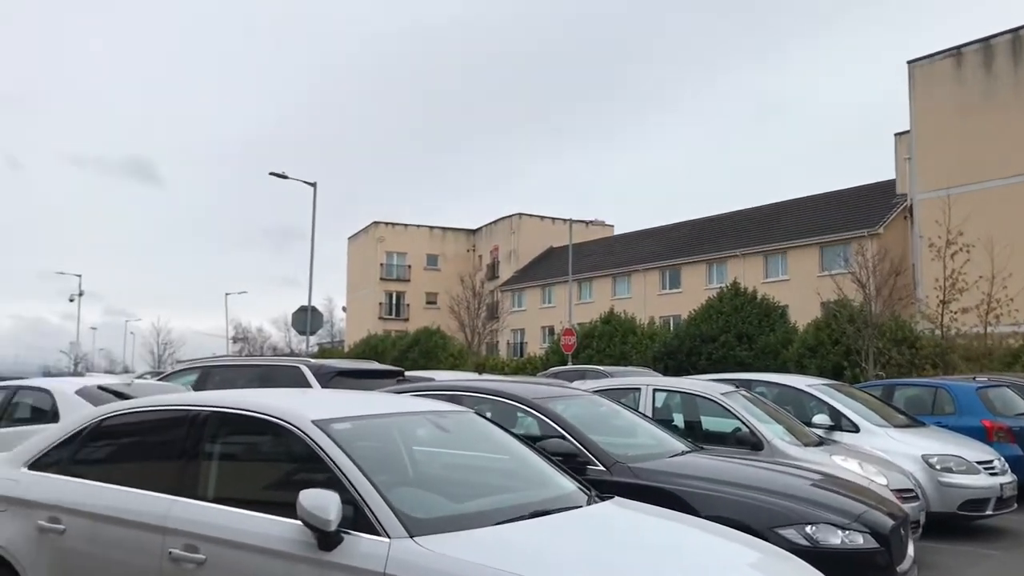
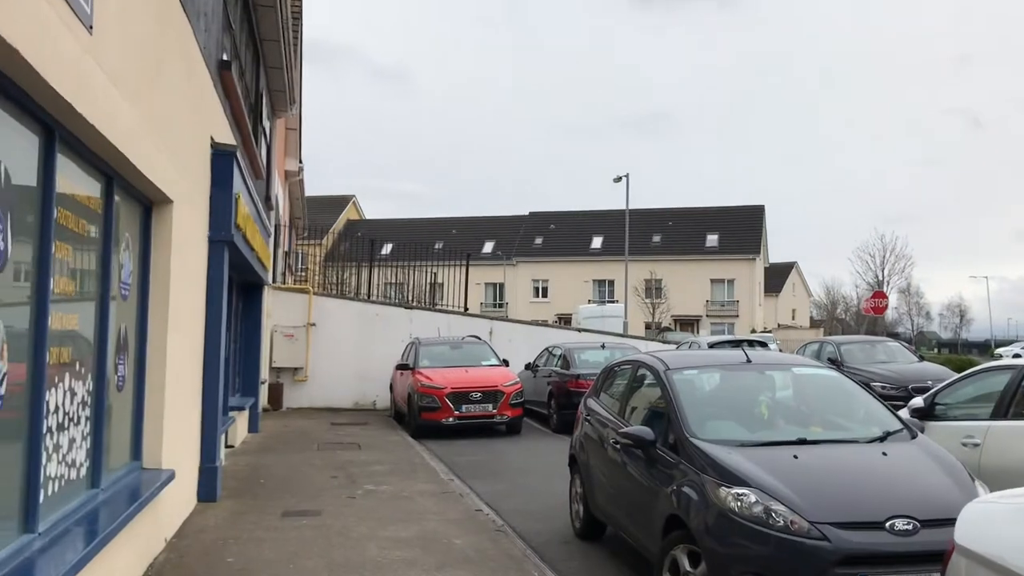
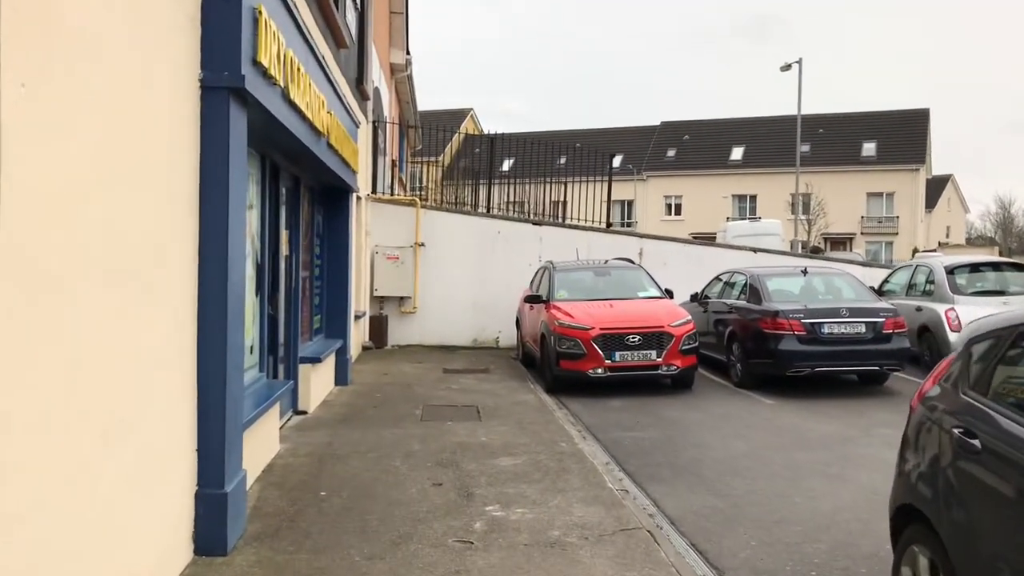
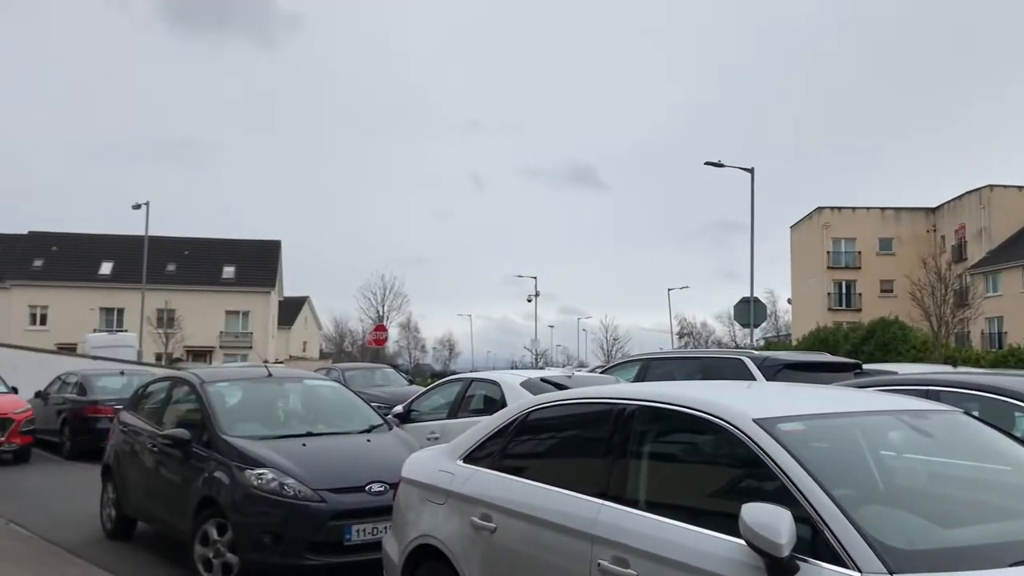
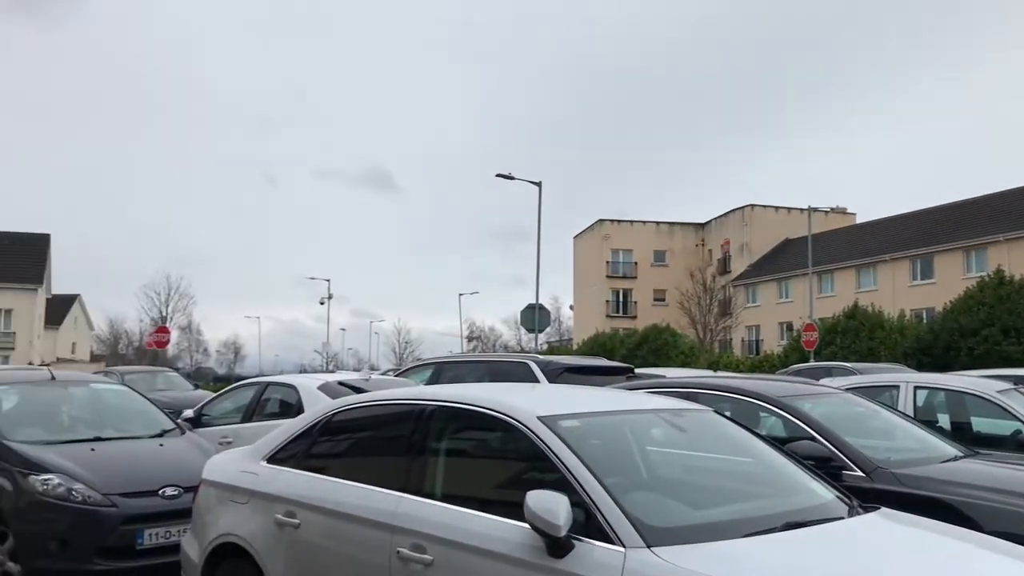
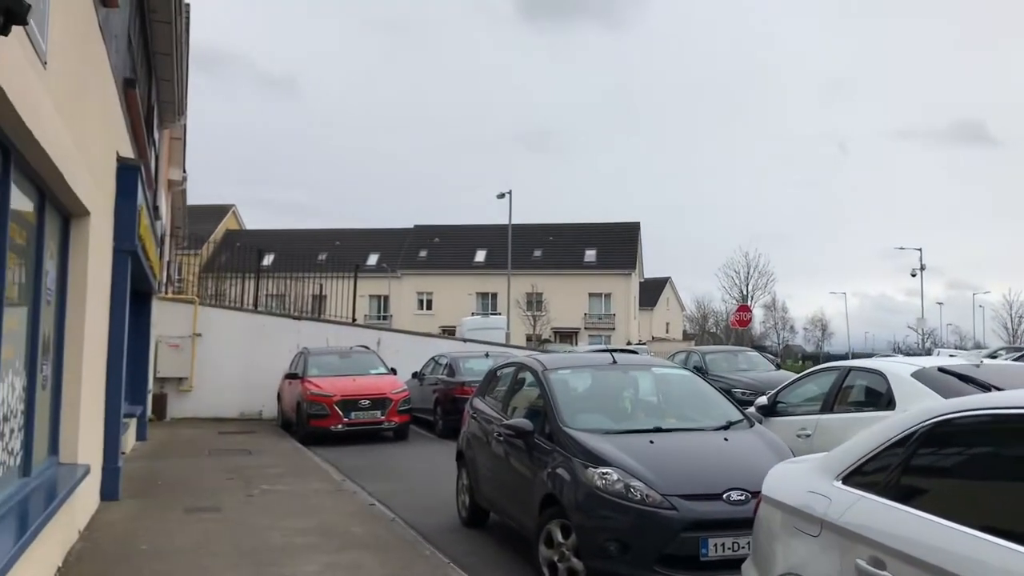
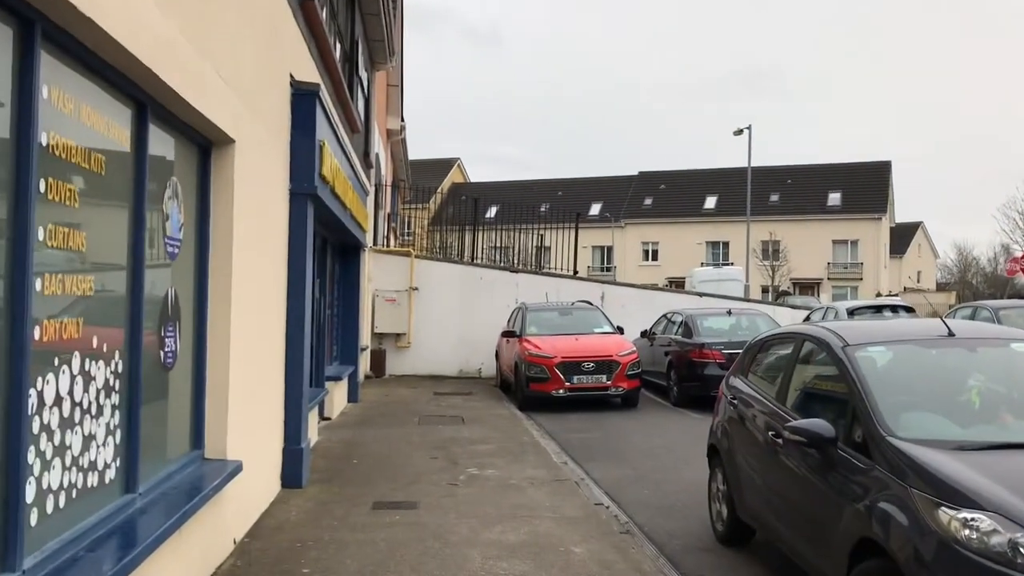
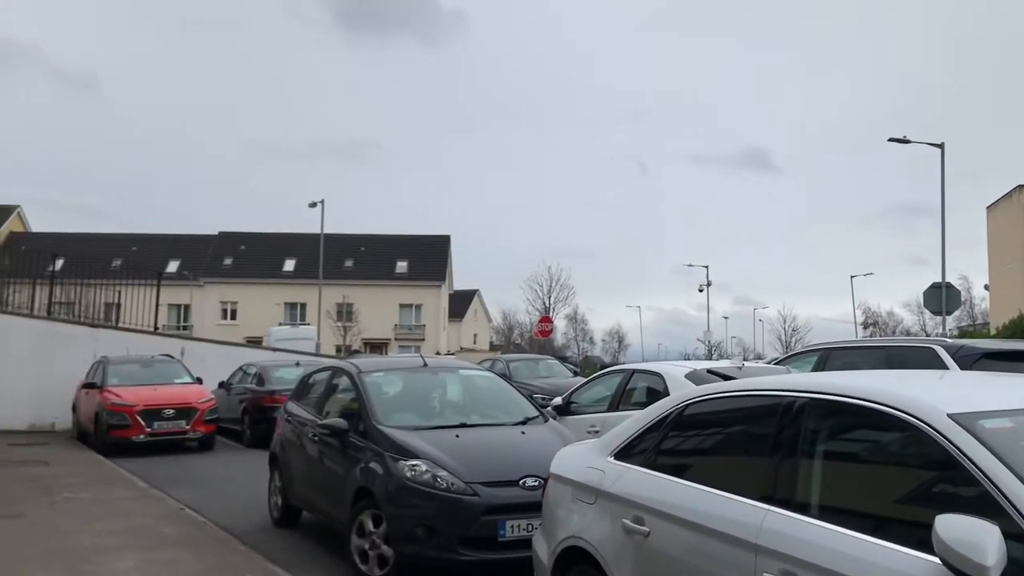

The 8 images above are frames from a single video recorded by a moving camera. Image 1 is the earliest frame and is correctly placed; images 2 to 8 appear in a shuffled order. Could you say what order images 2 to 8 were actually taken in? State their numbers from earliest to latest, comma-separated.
5, 4, 8, 6, 2, 7, 3
